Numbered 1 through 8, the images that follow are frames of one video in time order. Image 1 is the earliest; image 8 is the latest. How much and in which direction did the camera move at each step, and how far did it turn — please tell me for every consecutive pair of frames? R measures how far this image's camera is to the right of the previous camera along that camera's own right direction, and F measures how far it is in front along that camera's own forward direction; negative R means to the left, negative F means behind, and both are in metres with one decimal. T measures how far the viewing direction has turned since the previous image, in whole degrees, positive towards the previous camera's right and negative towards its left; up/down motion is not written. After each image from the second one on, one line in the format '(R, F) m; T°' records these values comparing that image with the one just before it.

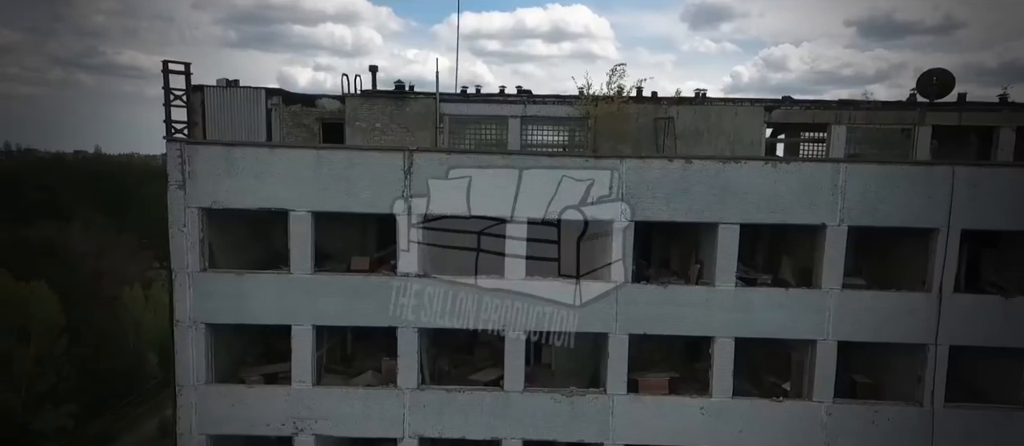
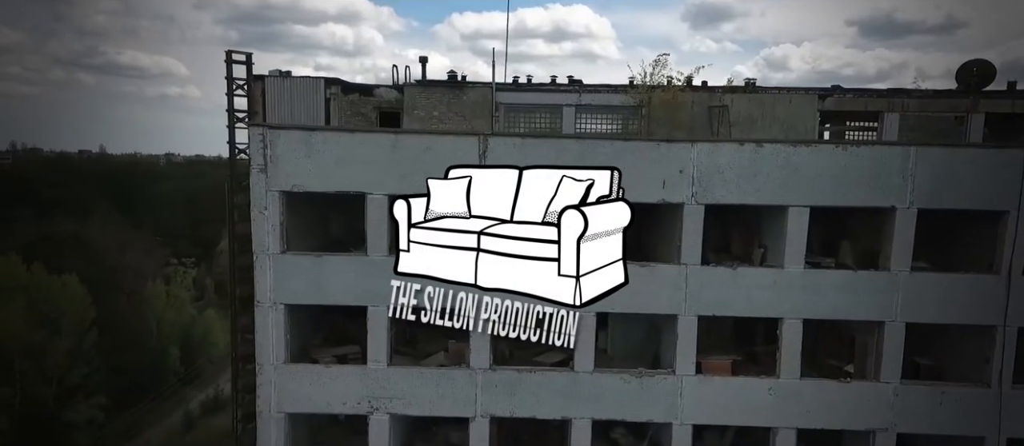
(-1.2, -0.3) m; -1°
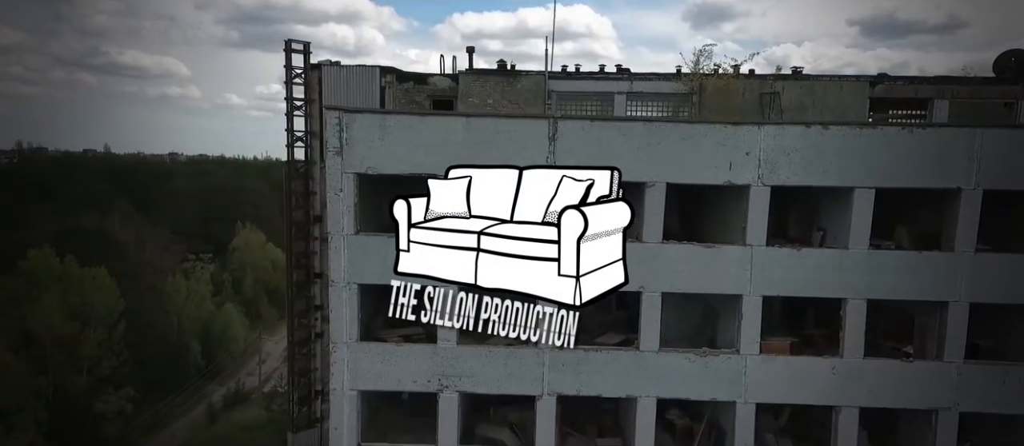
(-1.2, -0.3) m; -1°
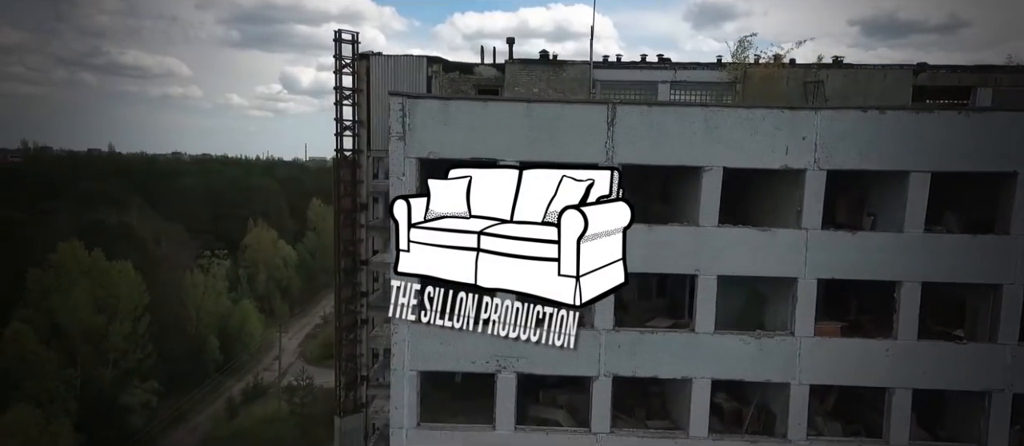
(-1.0, -0.3) m; -1°
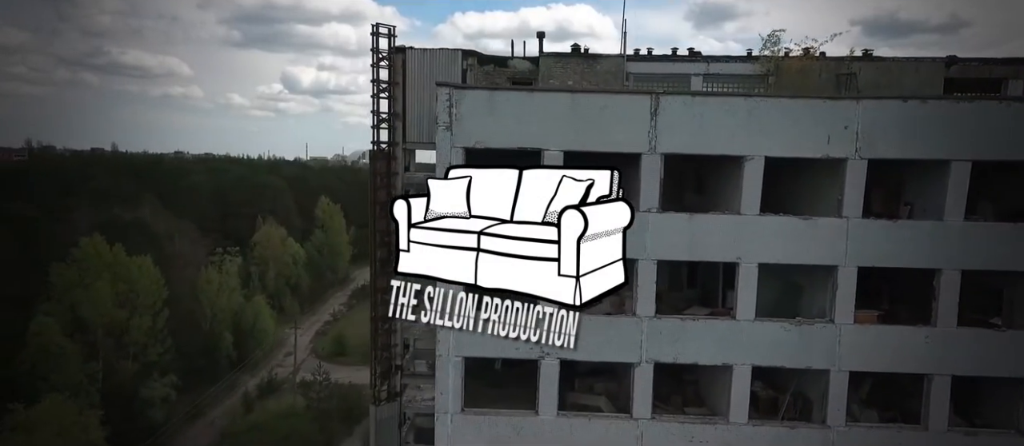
(-0.8, -0.2) m; -1°
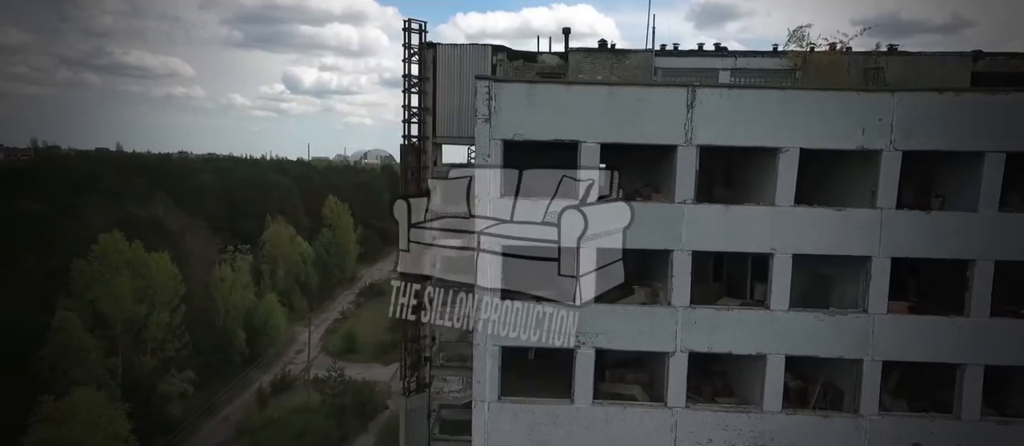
(-0.6, -0.2) m; -1°
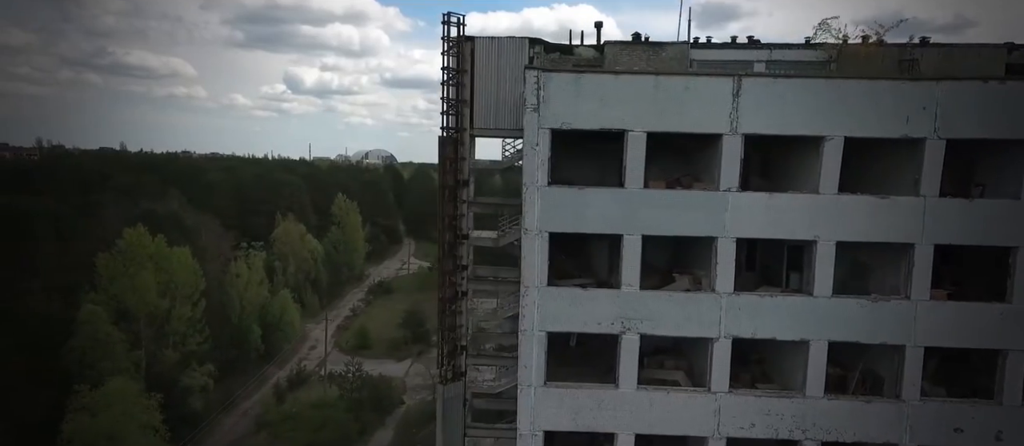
(-0.8, -0.3) m; -1°
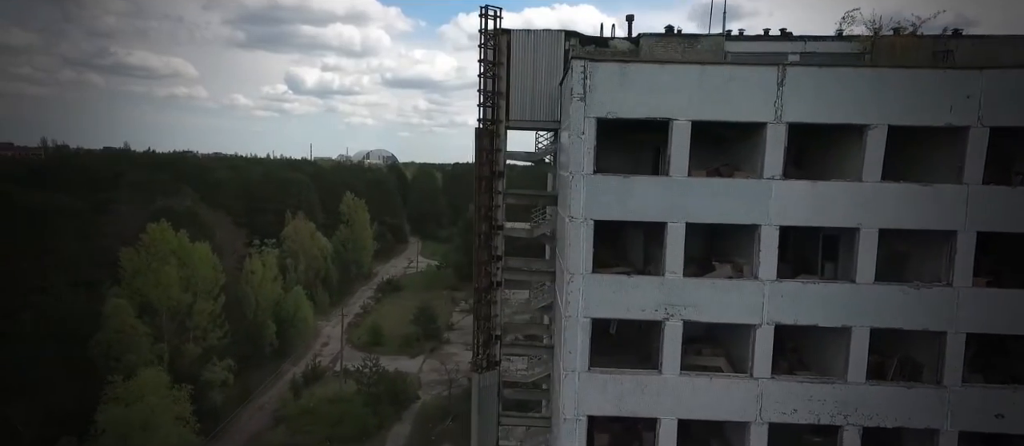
(-0.8, -0.2) m; -1°
